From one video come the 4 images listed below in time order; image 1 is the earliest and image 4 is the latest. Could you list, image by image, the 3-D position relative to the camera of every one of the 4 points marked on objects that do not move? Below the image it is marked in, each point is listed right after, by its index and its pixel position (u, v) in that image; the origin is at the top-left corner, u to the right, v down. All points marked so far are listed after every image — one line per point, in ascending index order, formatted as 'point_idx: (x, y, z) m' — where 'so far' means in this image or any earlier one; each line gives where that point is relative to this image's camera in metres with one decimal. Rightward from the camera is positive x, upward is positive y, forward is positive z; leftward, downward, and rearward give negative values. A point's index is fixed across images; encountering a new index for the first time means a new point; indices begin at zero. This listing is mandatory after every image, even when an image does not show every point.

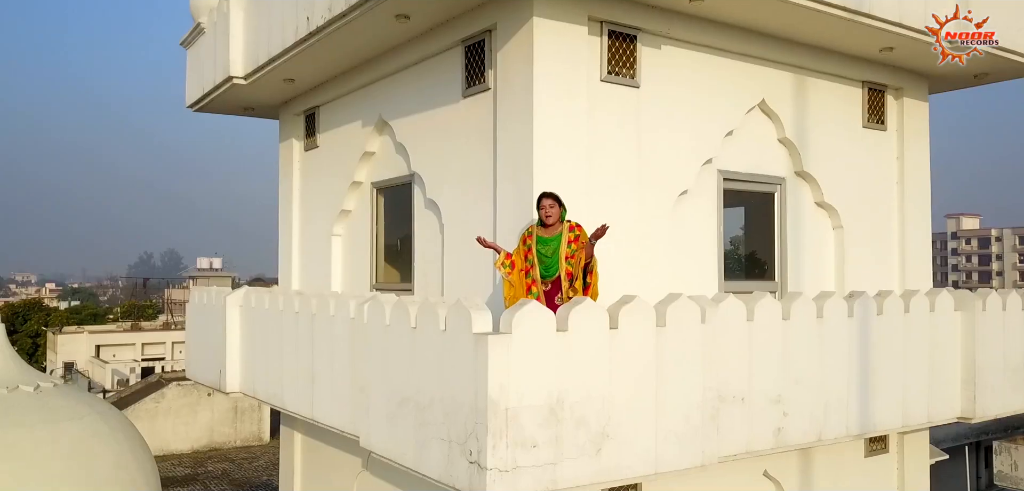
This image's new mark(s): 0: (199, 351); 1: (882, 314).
0: (-3.5, -1.2, +8.2) m
1: (+2.9, -0.5, +5.6) m
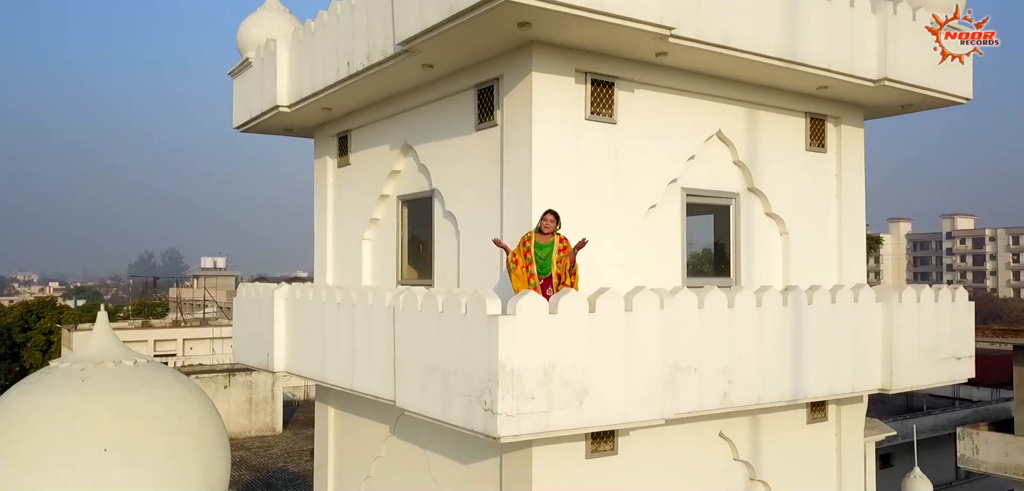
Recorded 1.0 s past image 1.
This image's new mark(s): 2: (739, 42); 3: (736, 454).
0: (-3.5, -1.2, +9.6) m
1: (+2.9, -0.6, +7.0) m
2: (+2.1, +1.8, +6.6) m
3: (+2.3, -2.2, +7.5) m
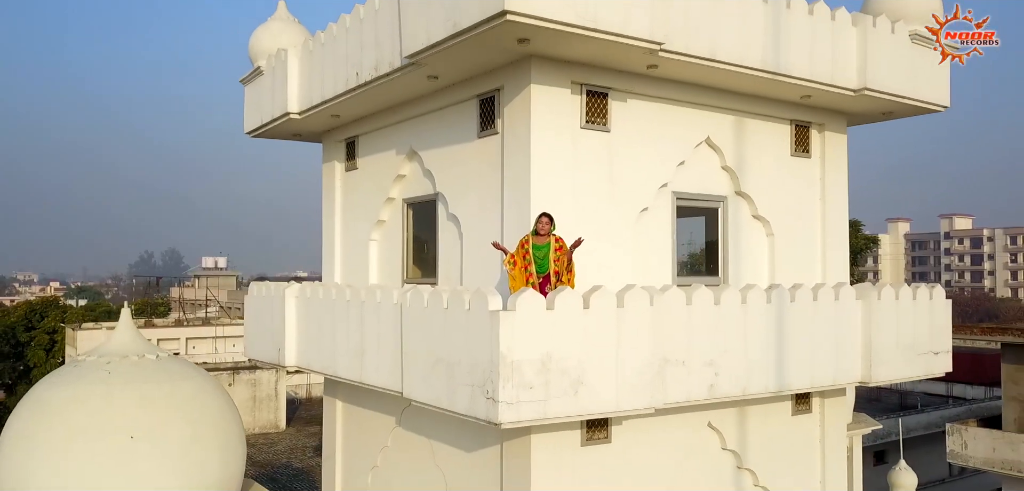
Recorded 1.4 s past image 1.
0: (-3.5, -1.2, +10.0) m
1: (+2.9, -0.6, +7.4) m
2: (+2.1, +1.8, +7.0) m
3: (+2.3, -2.2, +7.9) m
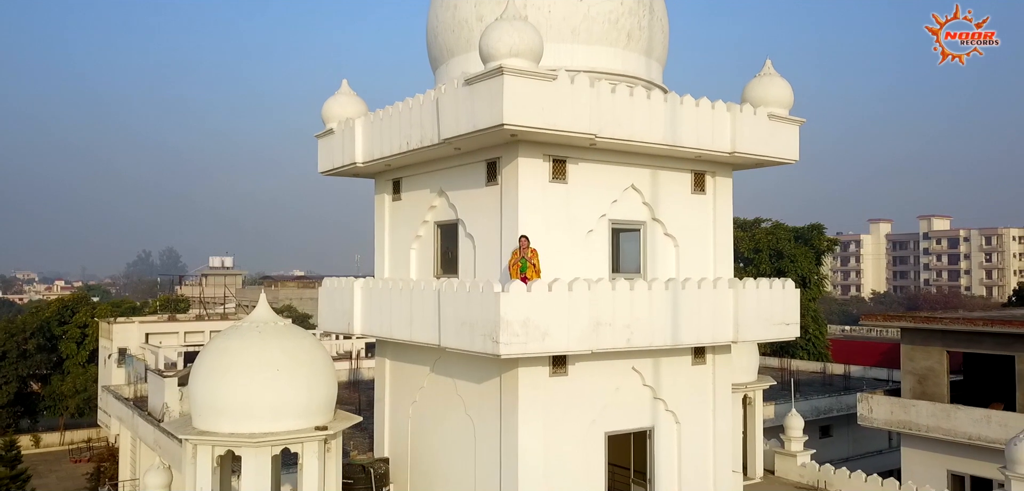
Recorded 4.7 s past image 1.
0: (-3.6, -1.3, +14.3) m
1: (+2.8, -0.7, +11.8) m
2: (+2.0, +1.7, +11.3) m
3: (+2.2, -2.3, +12.3) m
